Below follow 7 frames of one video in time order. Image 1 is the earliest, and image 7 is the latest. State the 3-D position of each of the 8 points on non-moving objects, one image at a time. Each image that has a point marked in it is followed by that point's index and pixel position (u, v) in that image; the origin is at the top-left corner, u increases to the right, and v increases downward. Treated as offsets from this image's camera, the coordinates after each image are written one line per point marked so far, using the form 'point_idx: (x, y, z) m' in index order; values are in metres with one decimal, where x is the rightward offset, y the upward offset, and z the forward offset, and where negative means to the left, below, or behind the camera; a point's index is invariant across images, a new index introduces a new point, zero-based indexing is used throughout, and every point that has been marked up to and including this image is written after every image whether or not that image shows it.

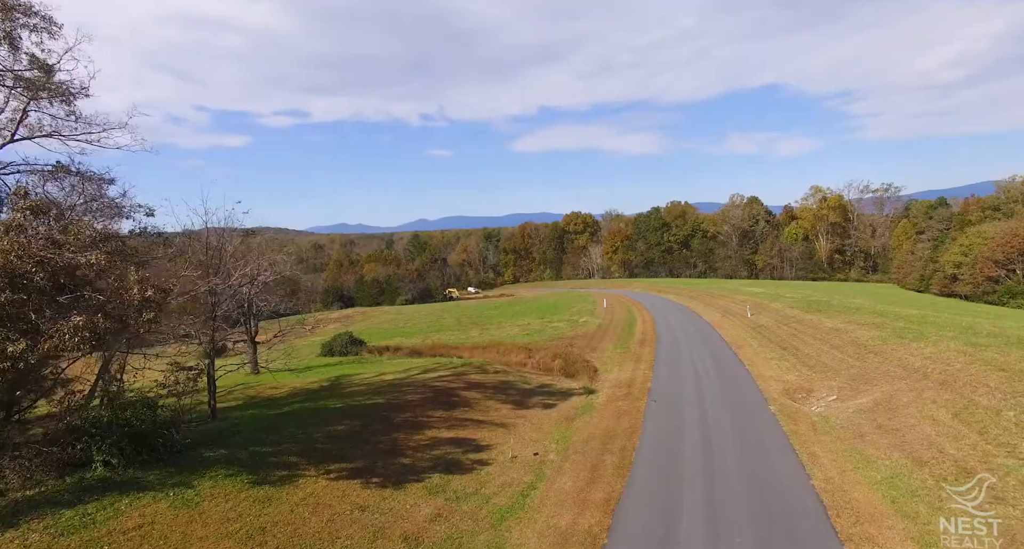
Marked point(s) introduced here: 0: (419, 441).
0: (-2.6, -4.6, +19.7) m
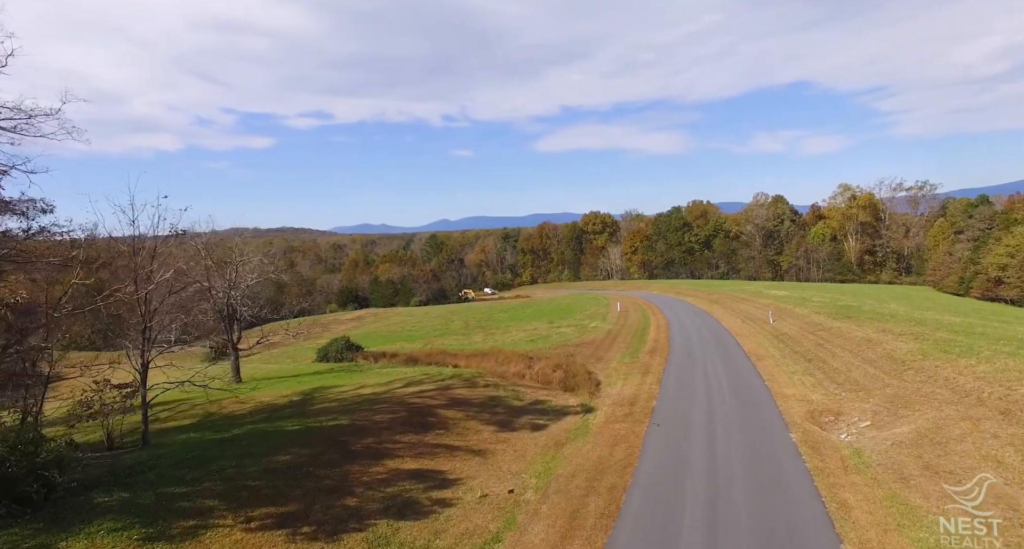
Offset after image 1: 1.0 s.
0: (-3.2, -4.7, +16.8) m
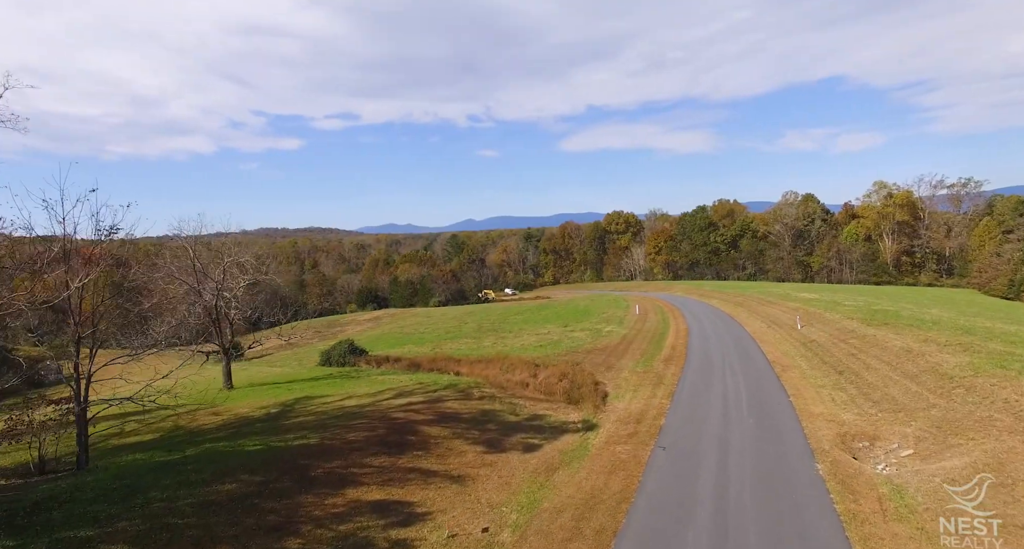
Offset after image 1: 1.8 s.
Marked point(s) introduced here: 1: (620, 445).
0: (-3.7, -4.7, +14.6) m
1: (+2.9, -4.5, +19.1) m
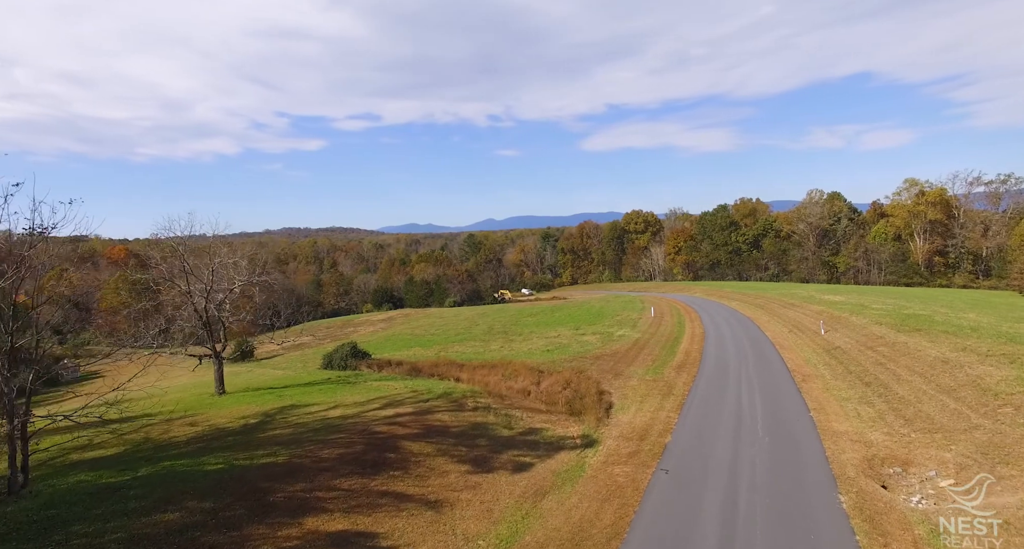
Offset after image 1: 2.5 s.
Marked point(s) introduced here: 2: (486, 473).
0: (-4.1, -4.8, +12.9) m
1: (+2.6, -4.6, +17.2) m
2: (-0.6, -4.8, +17.6) m
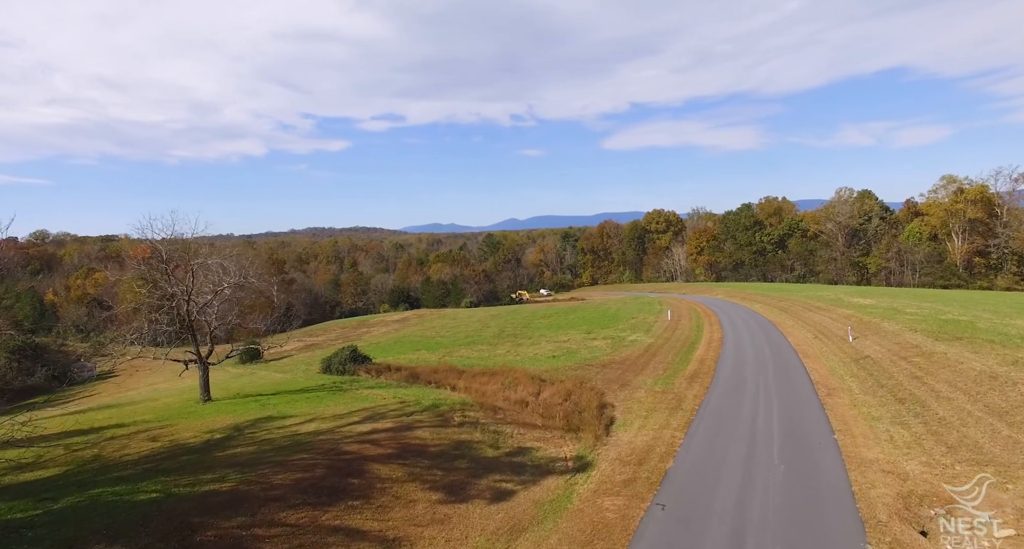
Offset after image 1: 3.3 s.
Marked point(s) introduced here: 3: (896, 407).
0: (-4.8, -4.8, +10.8) m
1: (+2.1, -4.6, +15.0) m
2: (-1.1, -4.9, +15.4) m
3: (+10.0, -3.4, +18.7) m
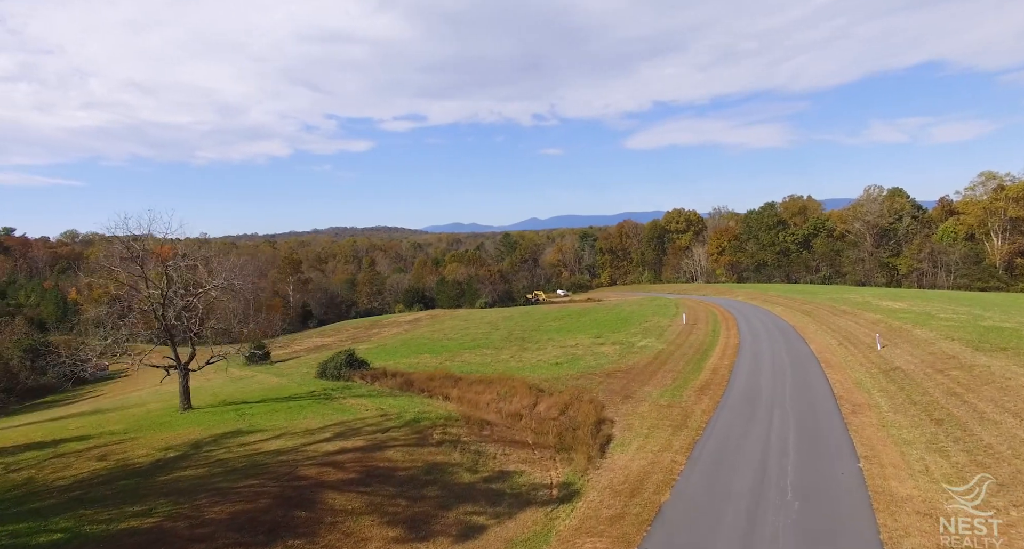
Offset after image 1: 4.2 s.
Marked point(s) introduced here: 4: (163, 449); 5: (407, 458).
0: (-5.5, -4.9, +8.8) m
1: (+1.5, -4.7, +12.8) m
2: (-1.7, -4.9, +13.3) m
3: (+9.5, -3.5, +16.3) m
4: (-9.4, -4.7, +19.6) m
5: (-2.5, -4.4, +17.5) m
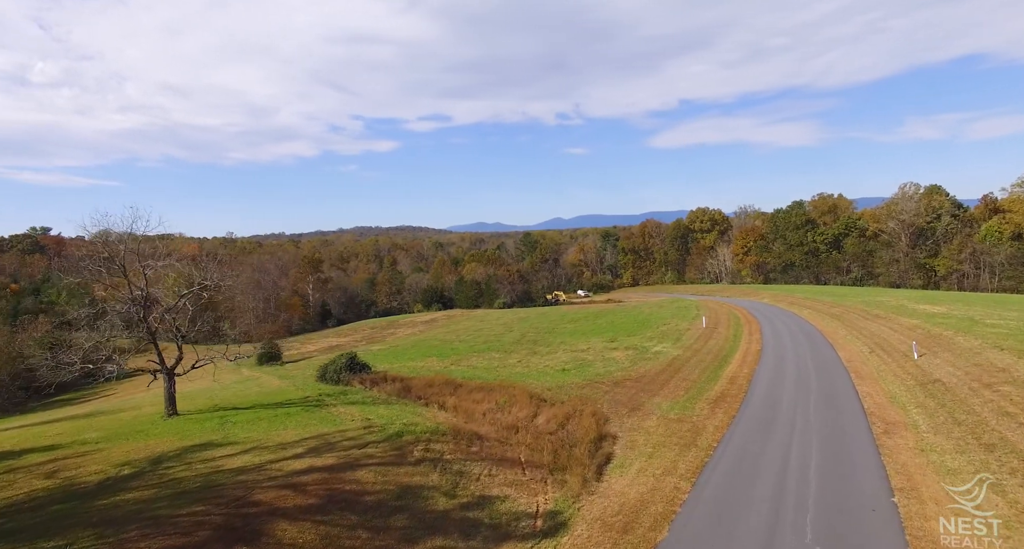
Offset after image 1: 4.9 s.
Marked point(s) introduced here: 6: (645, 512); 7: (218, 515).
0: (-6.1, -4.8, +7.1) m
1: (+1.0, -4.7, +10.8) m
2: (-2.2, -4.9, +11.4) m
3: (+9.1, -3.5, +14.0) m
4: (-9.7, -4.7, +18.0) m
5: (-2.9, -4.4, +15.7) m
6: (+2.5, -4.4, +13.3) m
7: (-5.3, -4.4, +13.3) m
